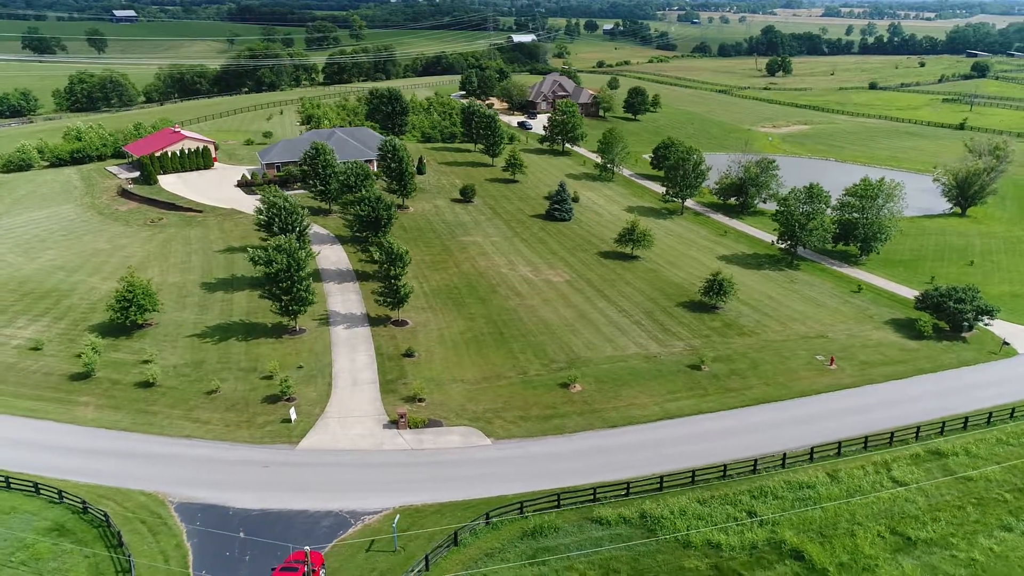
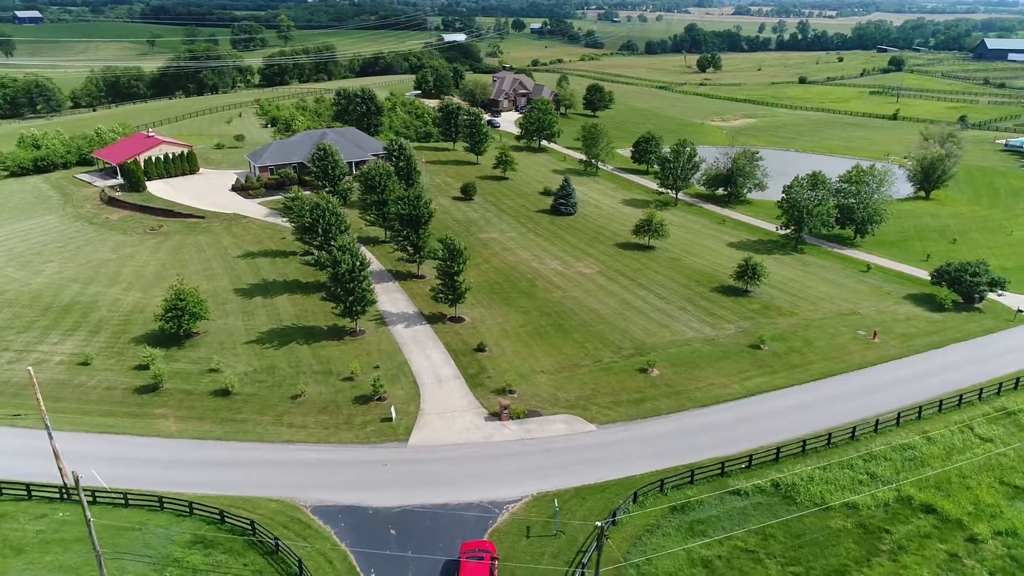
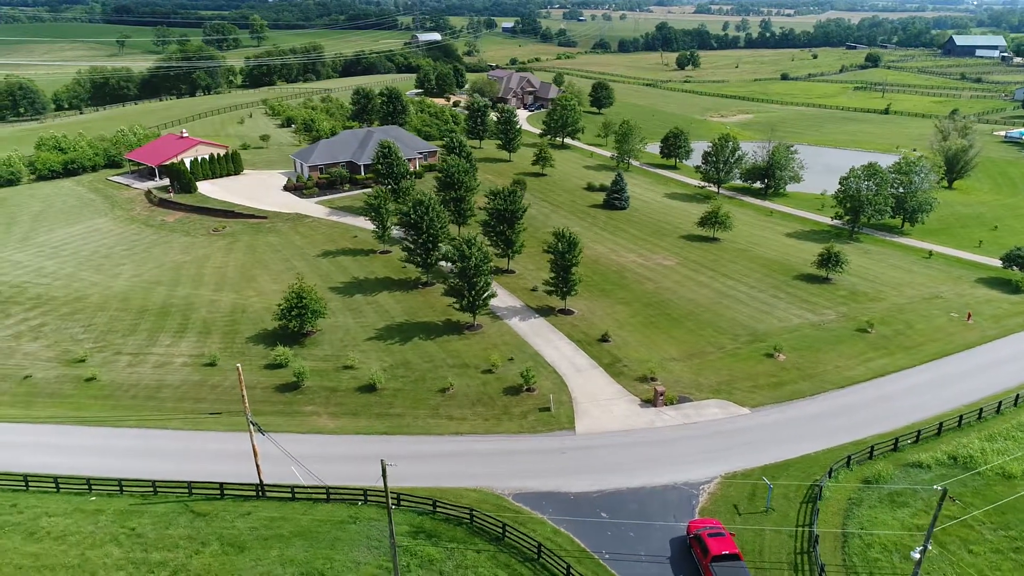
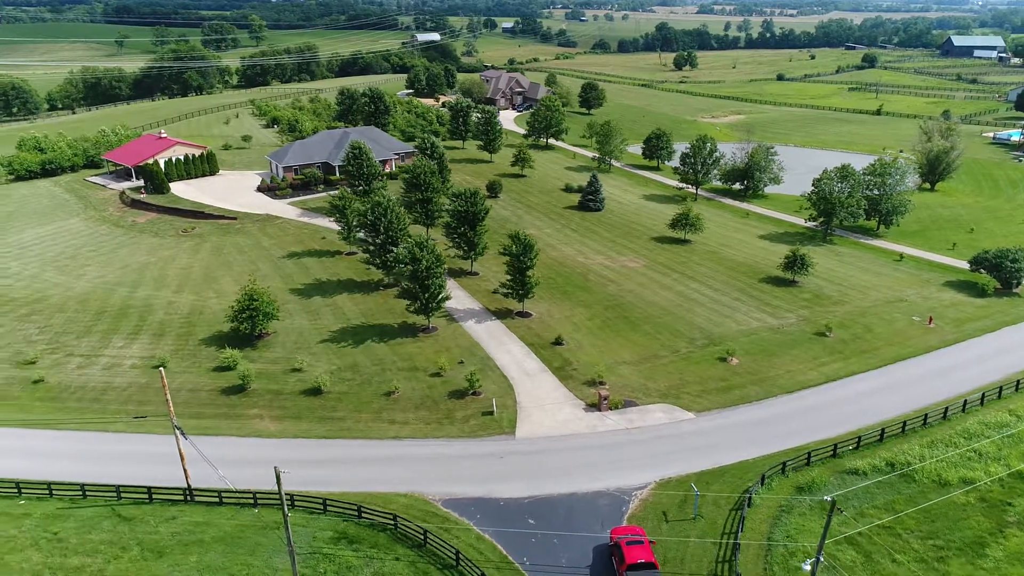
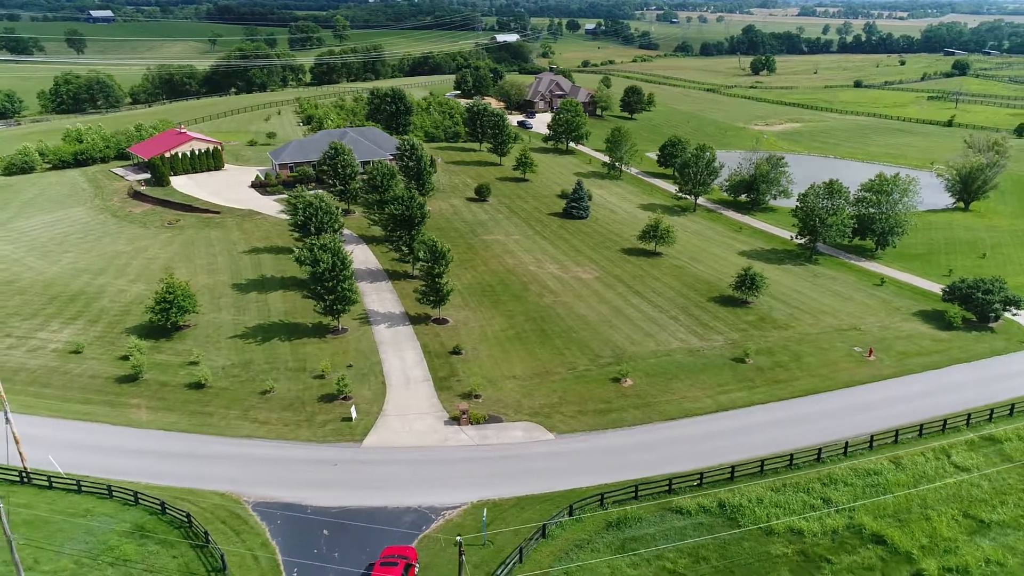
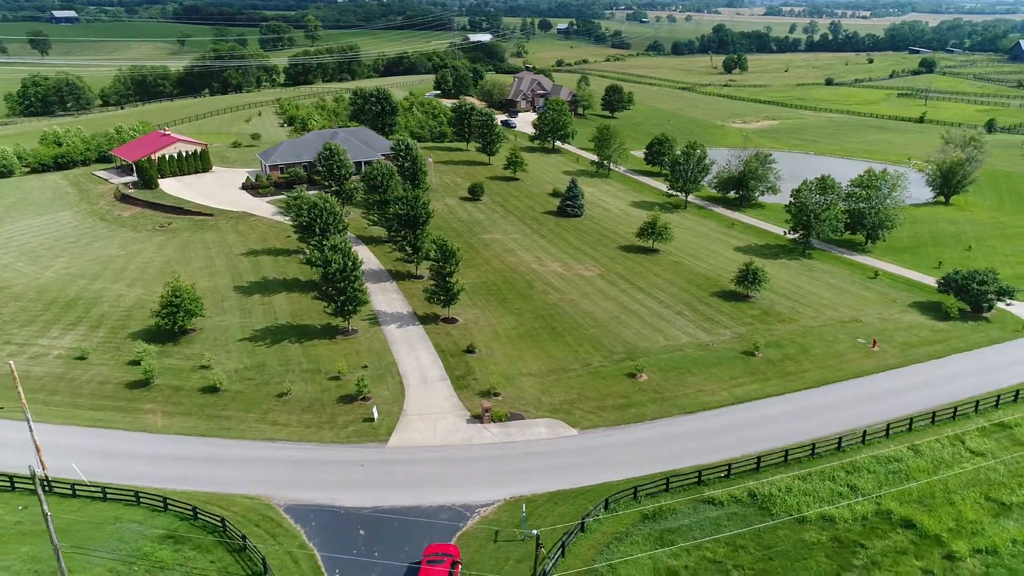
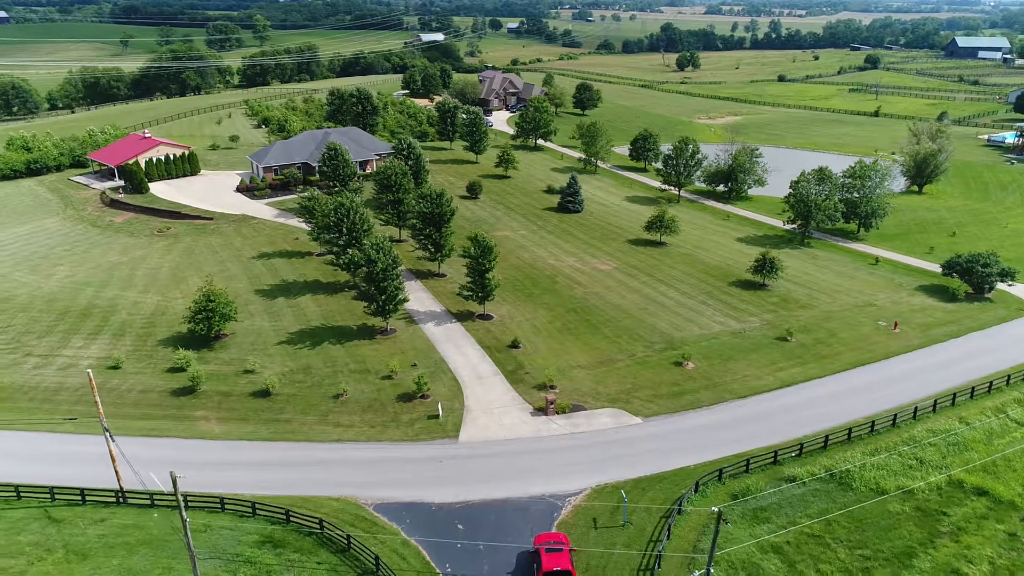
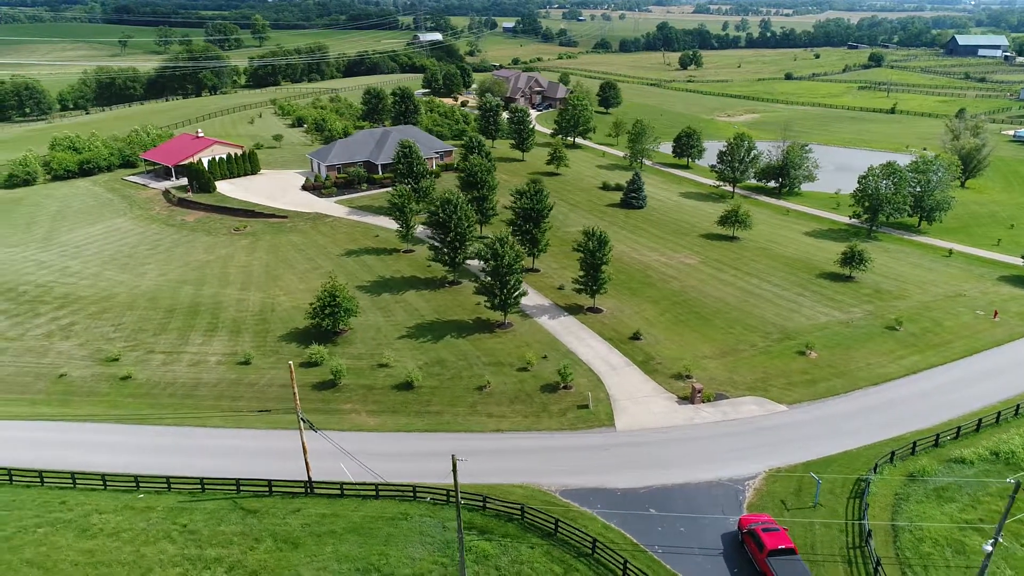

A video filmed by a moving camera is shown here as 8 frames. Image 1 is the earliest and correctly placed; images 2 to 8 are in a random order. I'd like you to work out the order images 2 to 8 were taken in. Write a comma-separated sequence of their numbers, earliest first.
5, 6, 2, 7, 4, 3, 8
